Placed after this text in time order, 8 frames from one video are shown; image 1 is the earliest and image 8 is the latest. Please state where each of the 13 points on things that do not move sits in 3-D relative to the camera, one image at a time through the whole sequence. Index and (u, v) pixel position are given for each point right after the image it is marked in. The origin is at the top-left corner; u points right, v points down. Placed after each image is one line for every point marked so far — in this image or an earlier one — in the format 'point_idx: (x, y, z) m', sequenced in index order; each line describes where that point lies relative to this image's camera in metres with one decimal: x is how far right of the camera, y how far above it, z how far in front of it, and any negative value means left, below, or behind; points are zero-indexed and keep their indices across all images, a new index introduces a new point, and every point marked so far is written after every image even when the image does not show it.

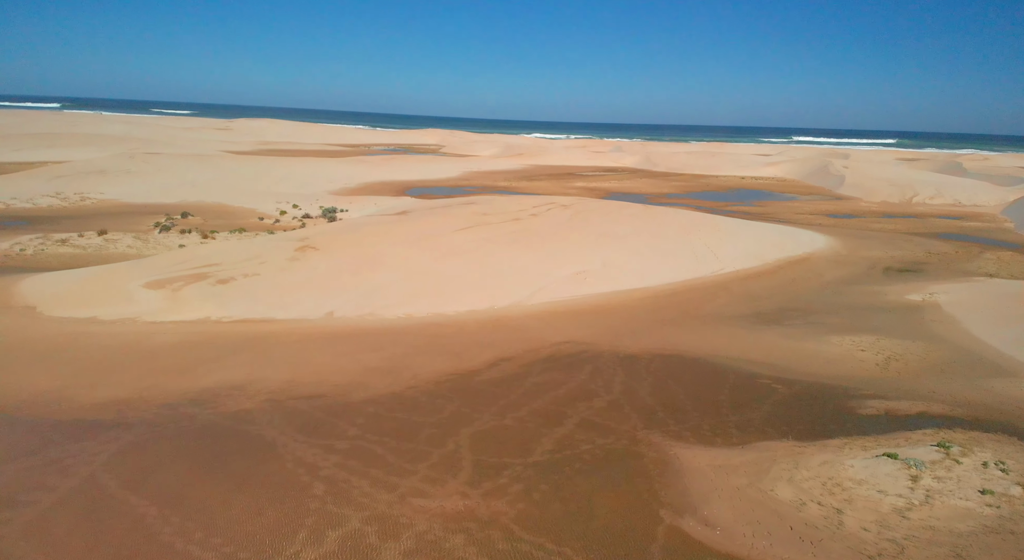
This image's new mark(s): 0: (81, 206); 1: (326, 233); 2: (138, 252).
0: (-7.7, +1.2, +12.5) m
1: (-2.4, +0.6, +9.0) m
2: (-4.9, +0.4, +9.1) m
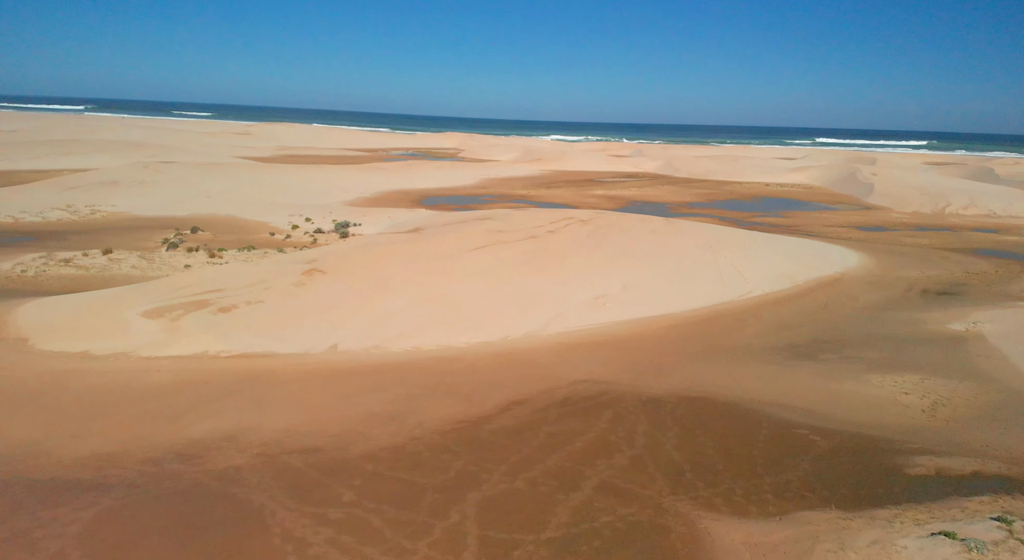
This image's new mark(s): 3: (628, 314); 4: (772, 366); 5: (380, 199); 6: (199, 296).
0: (-7.4, +1.0, +12.3) m
1: (-2.2, +0.3, +8.7) m
2: (-4.6, +0.1, +8.8) m
3: (+1.3, -0.4, +8.1) m
4: (+2.5, -0.8, +6.8) m
5: (-3.5, +2.0, +18.4) m
6: (-3.2, -0.2, +7.2) m
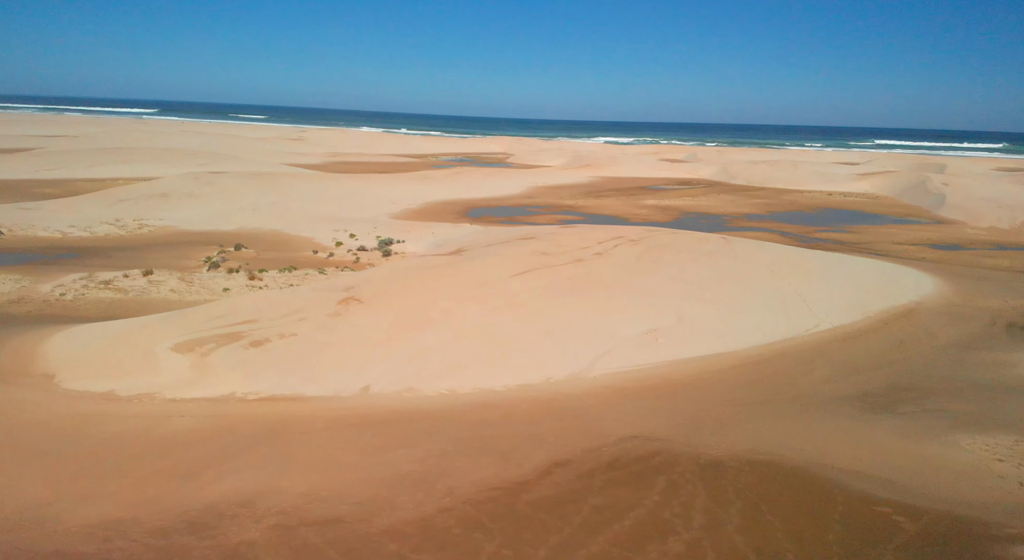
0: (-6.6, +0.7, +12.4) m
1: (-1.7, 0.0, +8.4) m
2: (-4.1, -0.2, +8.6) m
3: (+1.8, -0.8, +7.5) m
4: (+2.9, -1.2, +6.1) m
5: (-2.2, +1.7, +18.1) m
6: (-2.8, -0.5, +6.9) m
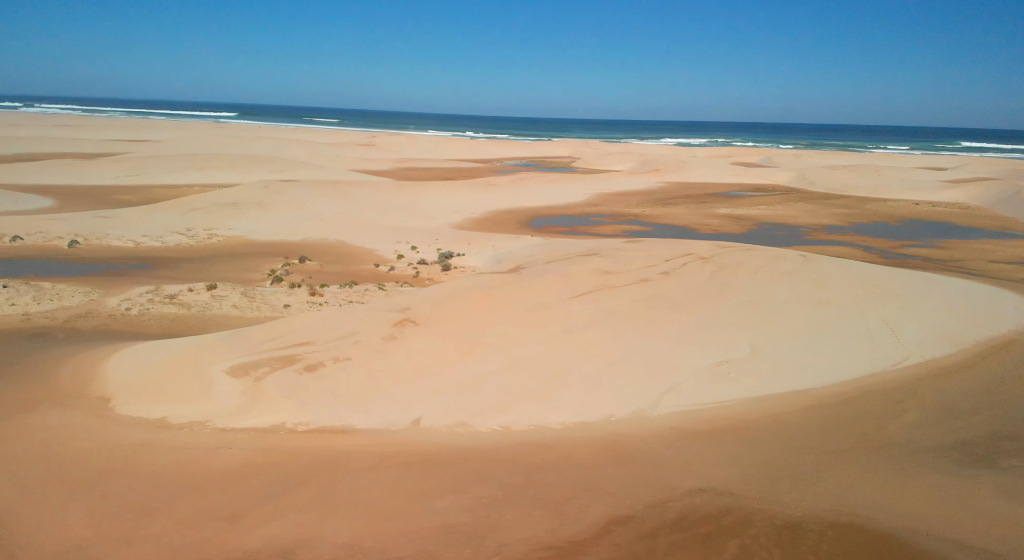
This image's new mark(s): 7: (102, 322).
0: (-5.5, +0.6, +12.6) m
1: (-0.9, -0.2, +8.1) m
2: (-3.4, -0.4, +8.7) m
3: (+2.4, -1.1, +7.0) m
4: (+3.3, -1.5, +5.5) m
5: (-0.6, +1.5, +17.9) m
6: (-2.2, -0.7, +6.8) m
7: (-4.7, -0.5, +8.0) m
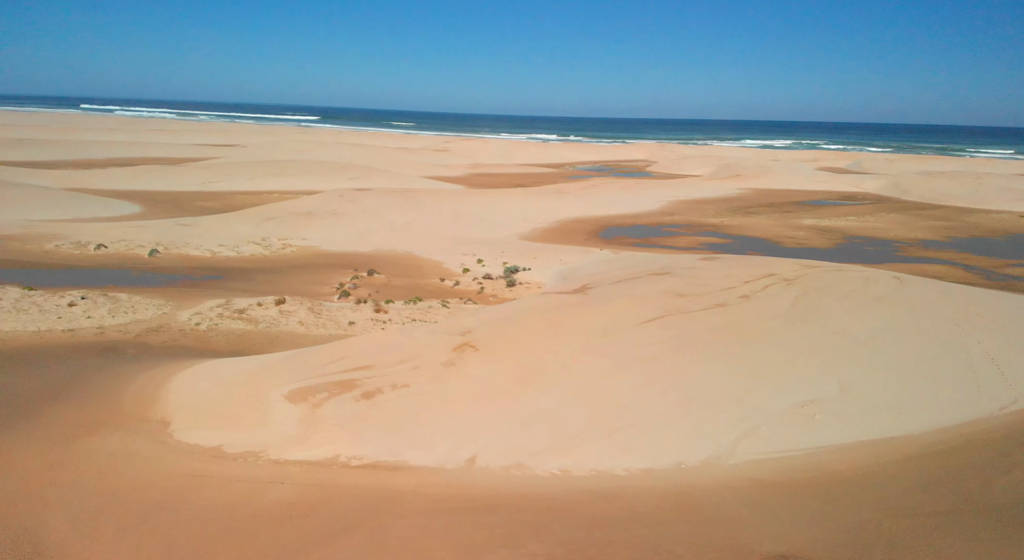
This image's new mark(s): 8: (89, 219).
0: (-4.3, +0.4, +12.8) m
1: (-0.2, -0.5, +7.9) m
2: (-2.6, -0.6, +8.6) m
3: (+3.0, -1.4, +6.4) m
4: (+3.8, -1.9, +4.8) m
5: (+1.2, +1.2, +17.6) m
6: (-1.6, -0.9, +6.7) m
7: (-3.9, -0.7, +8.1) m
8: (-9.4, +1.4, +15.7) m
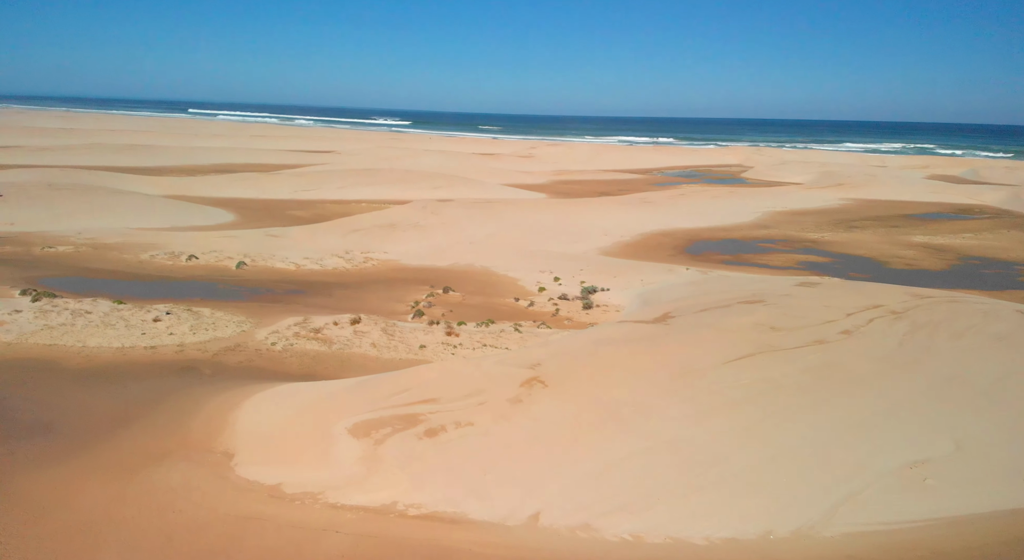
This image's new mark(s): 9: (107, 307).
0: (-2.8, +0.1, +12.8) m
1: (+0.6, -0.8, +7.5) m
2: (-1.7, -0.9, +8.5) m
3: (+3.6, -1.8, +5.6) m
4: (+4.1, -2.3, +3.9) m
5: (+3.2, +0.8, +16.9) m
6: (-0.9, -1.2, +6.5) m
7: (-3.1, -0.9, +8.2) m
8: (-7.6, +1.2, +16.3) m
9: (-5.4, -0.4, +9.3) m
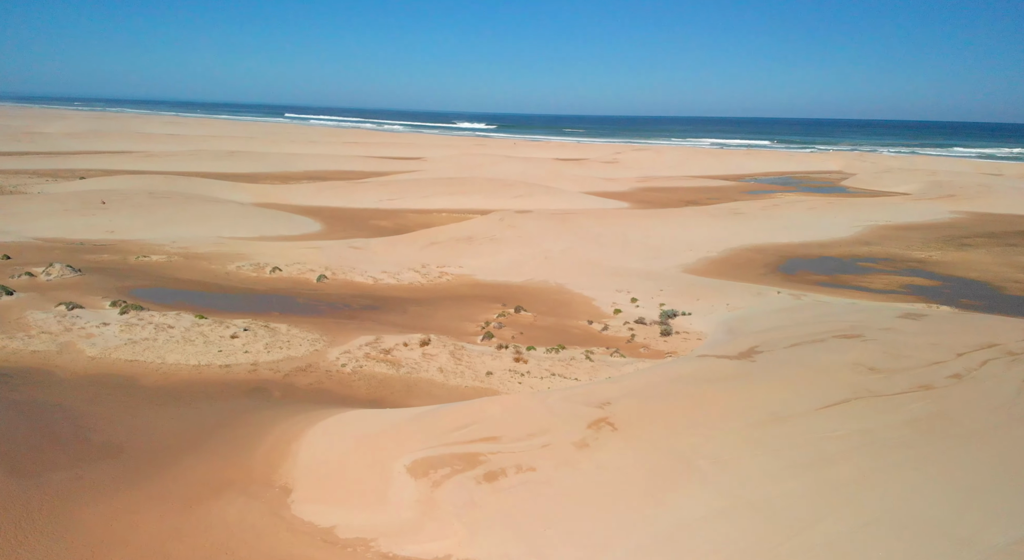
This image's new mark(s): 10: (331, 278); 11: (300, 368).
0: (-1.5, -0.2, +12.8) m
1: (+1.3, -1.2, +7.0) m
2: (-0.8, -1.2, +8.3) m
3: (+4.0, -2.2, +4.8) m
4: (+4.3, -2.7, +3.1) m
5: (+5.0, +0.3, +16.1) m
6: (-0.4, -1.5, +6.2) m
7: (-2.3, -1.2, +8.1) m
8: (-5.7, +1.0, +16.8) m
9: (-4.4, -0.6, +9.6) m
10: (-3.4, 0.0, +12.9) m
11: (-2.6, -1.1, +8.4) m
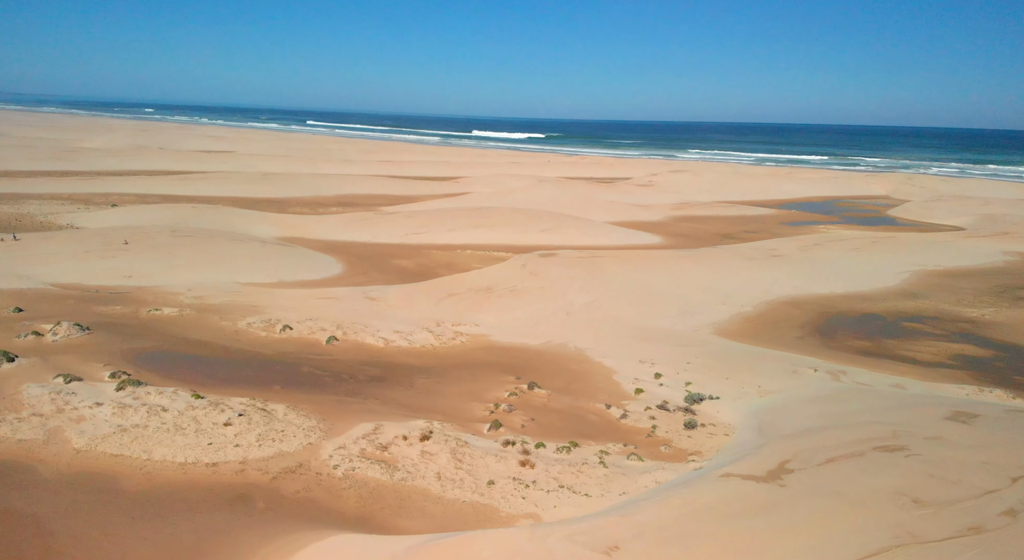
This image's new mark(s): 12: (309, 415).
0: (-1.2, -1.3, +12.2) m
1: (+1.3, -2.3, +6.4) m
2: (-0.8, -2.3, +7.7) m
3: (+3.8, -3.4, +4.0) m
4: (+4.1, -3.9, +2.2) m
5: (+5.5, -1.0, +15.2) m
6: (-0.4, -2.6, +5.6) m
7: (-2.3, -2.2, +7.6) m
8: (-5.2, 0.0, +16.5) m
9: (-4.3, -1.6, +9.2) m
10: (-3.1, -1.1, +12.5) m
11: (-2.5, -2.1, +7.9) m
12: (-2.7, -1.8, +9.3) m
